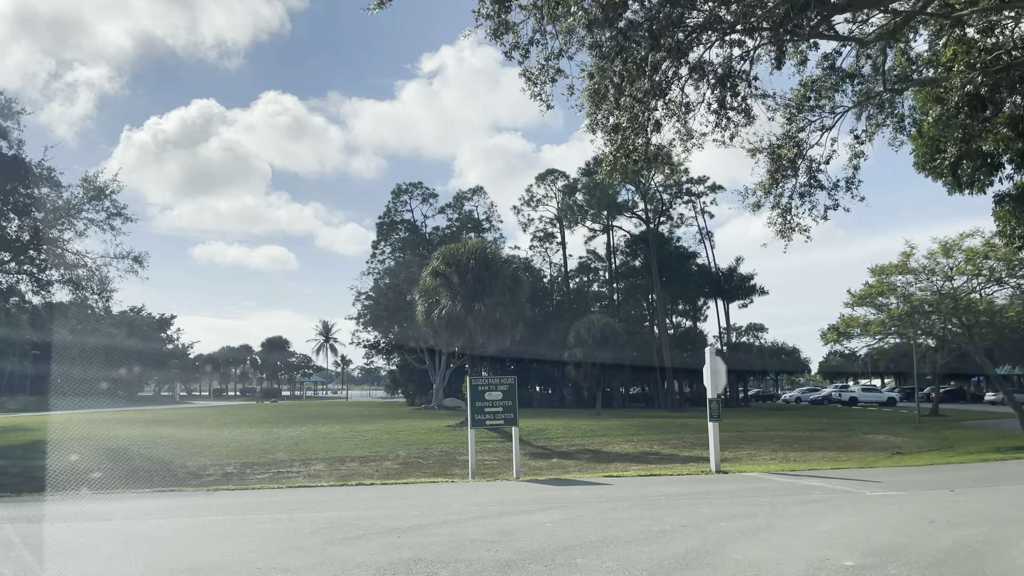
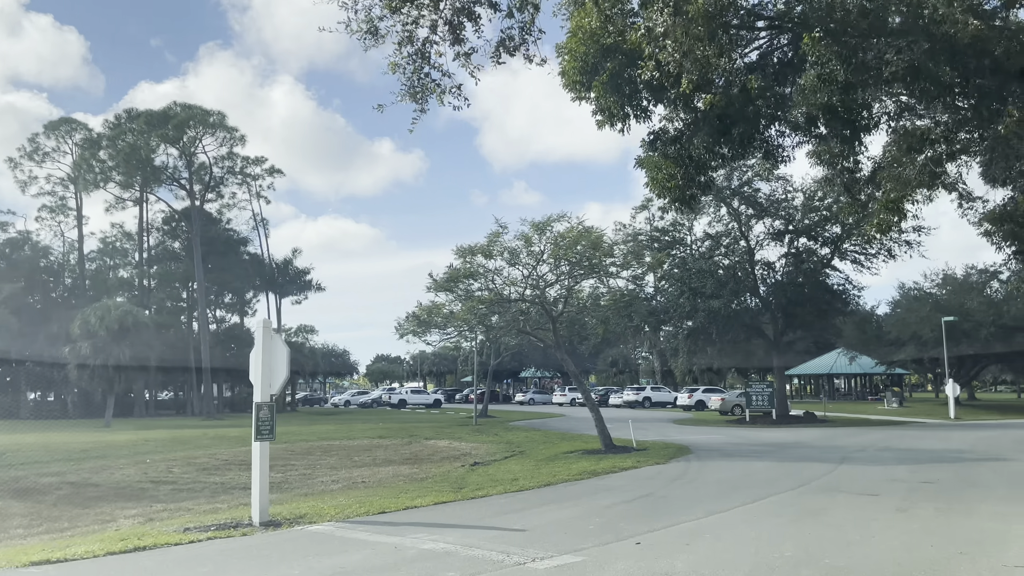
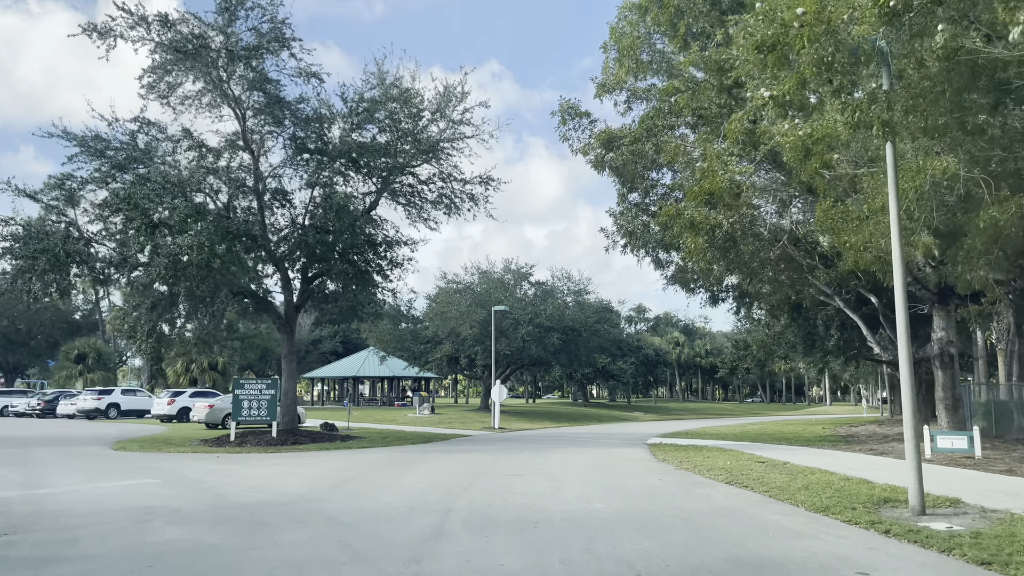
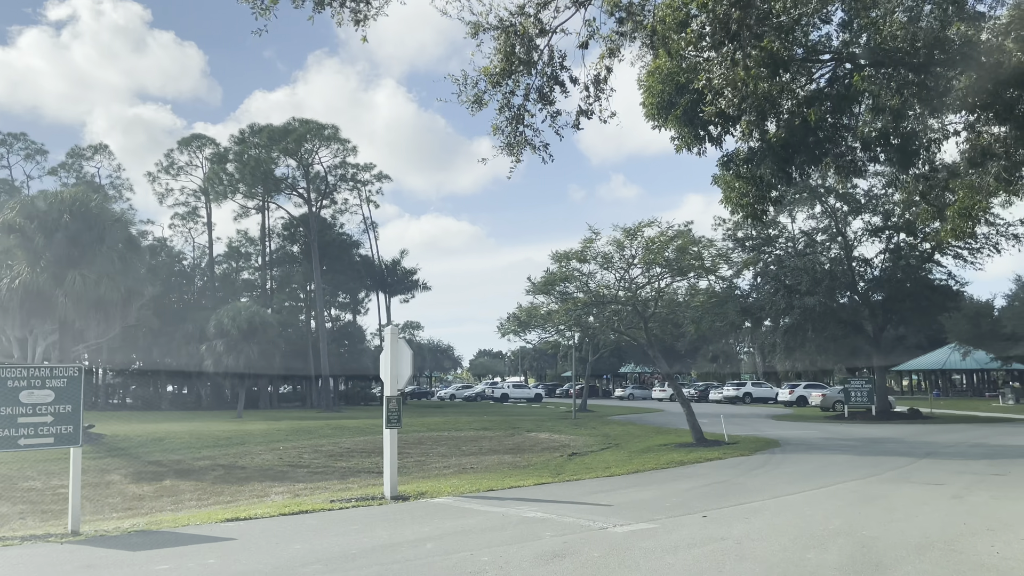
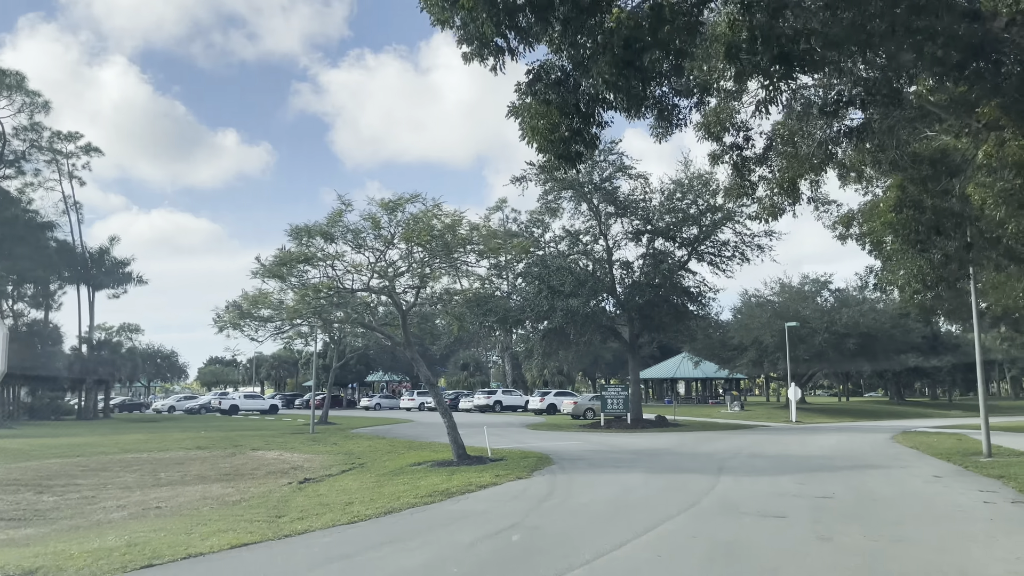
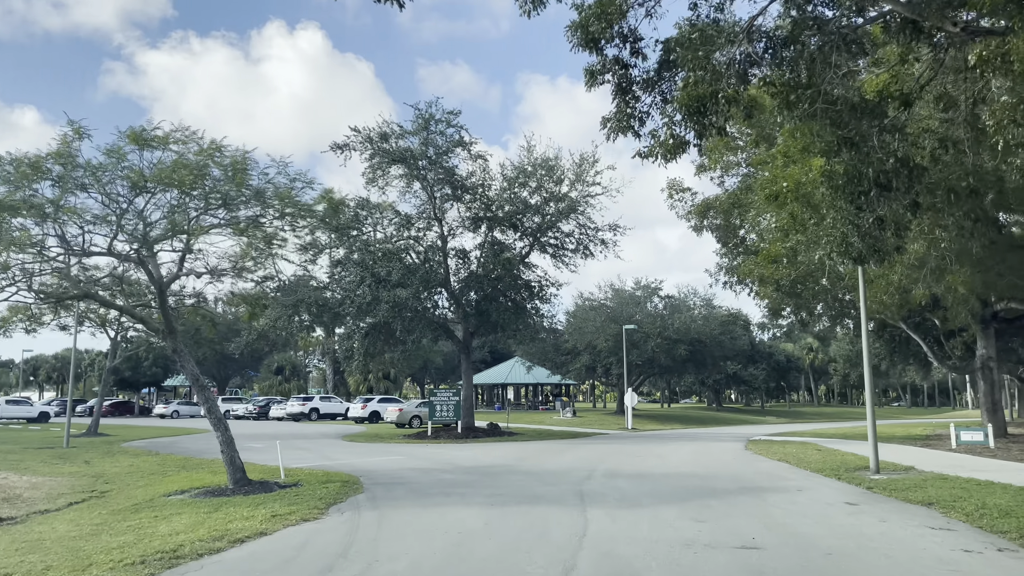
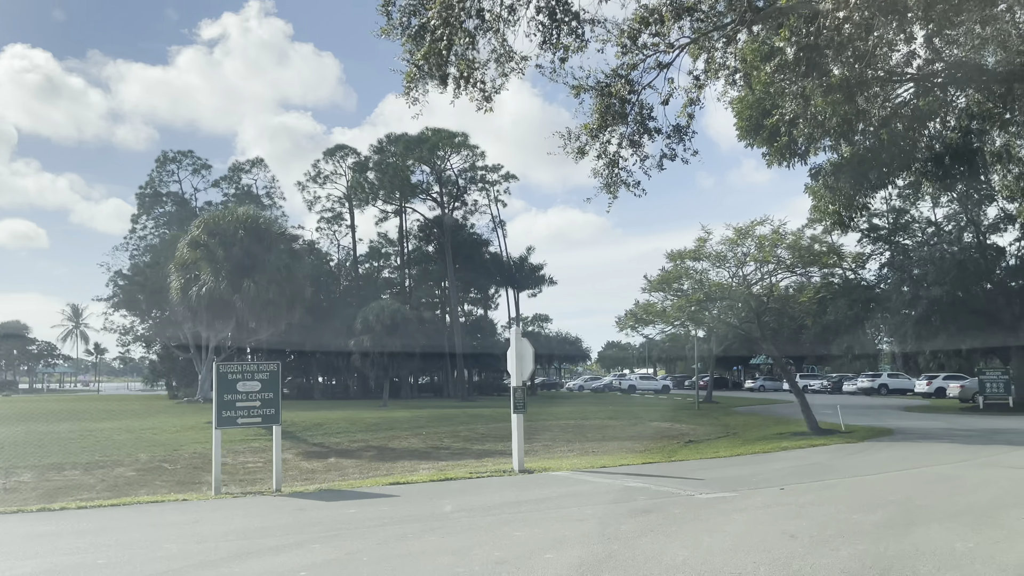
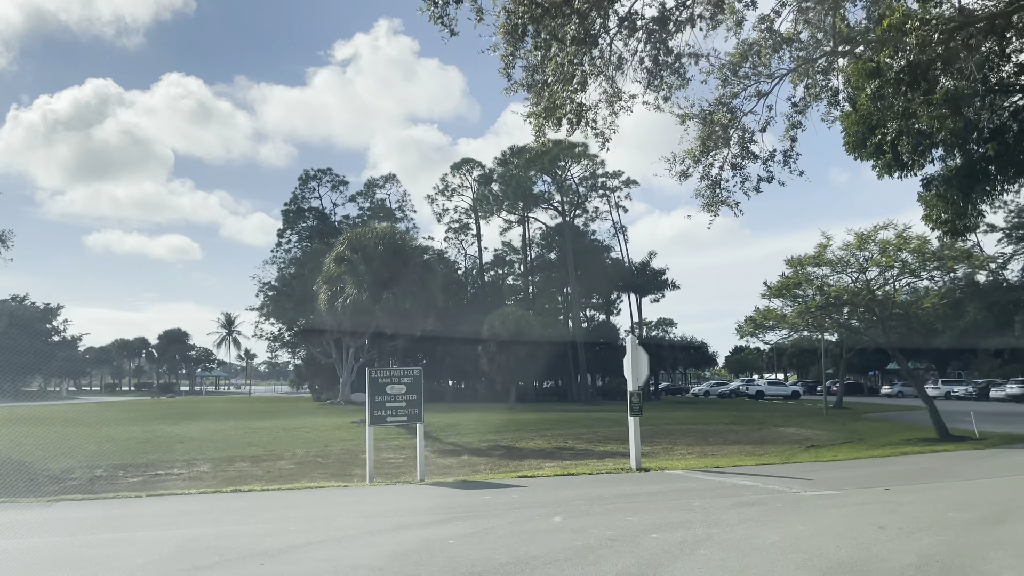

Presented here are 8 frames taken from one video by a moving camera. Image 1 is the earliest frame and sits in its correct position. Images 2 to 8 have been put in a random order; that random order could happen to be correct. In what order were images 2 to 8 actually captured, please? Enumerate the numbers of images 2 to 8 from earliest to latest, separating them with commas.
8, 7, 4, 2, 5, 6, 3
